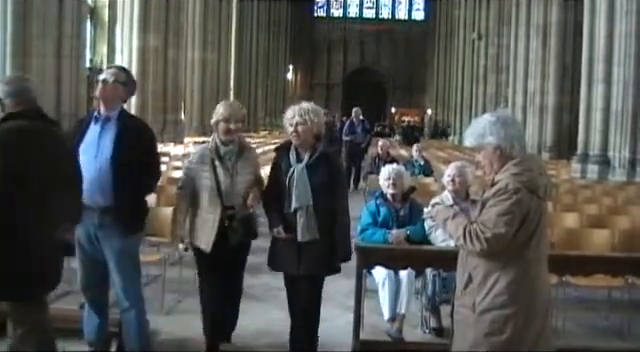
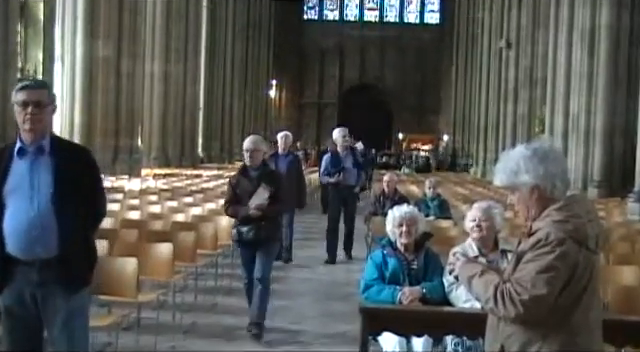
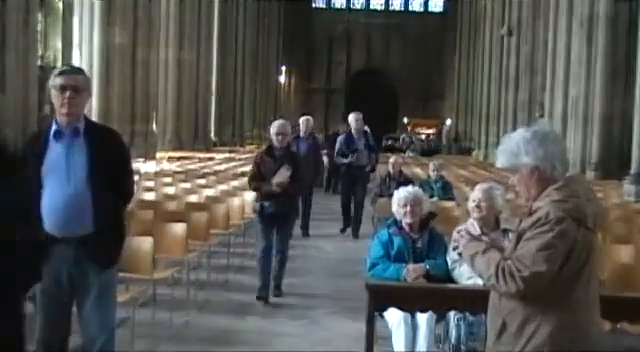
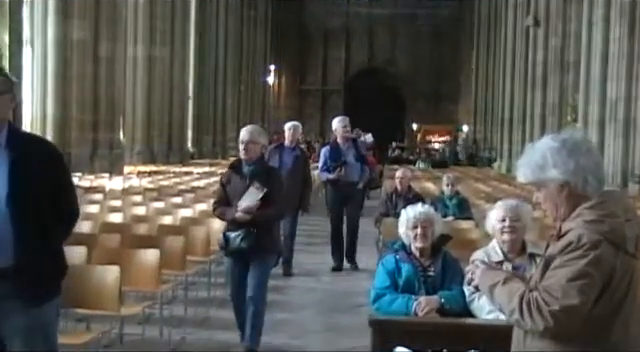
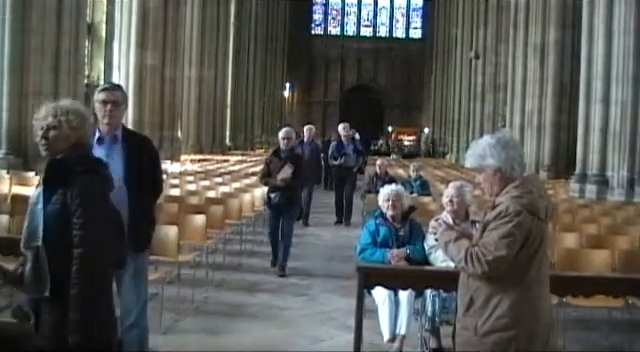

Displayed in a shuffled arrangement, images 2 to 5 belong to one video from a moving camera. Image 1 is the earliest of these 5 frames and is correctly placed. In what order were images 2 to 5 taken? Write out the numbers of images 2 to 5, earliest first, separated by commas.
5, 3, 2, 4
